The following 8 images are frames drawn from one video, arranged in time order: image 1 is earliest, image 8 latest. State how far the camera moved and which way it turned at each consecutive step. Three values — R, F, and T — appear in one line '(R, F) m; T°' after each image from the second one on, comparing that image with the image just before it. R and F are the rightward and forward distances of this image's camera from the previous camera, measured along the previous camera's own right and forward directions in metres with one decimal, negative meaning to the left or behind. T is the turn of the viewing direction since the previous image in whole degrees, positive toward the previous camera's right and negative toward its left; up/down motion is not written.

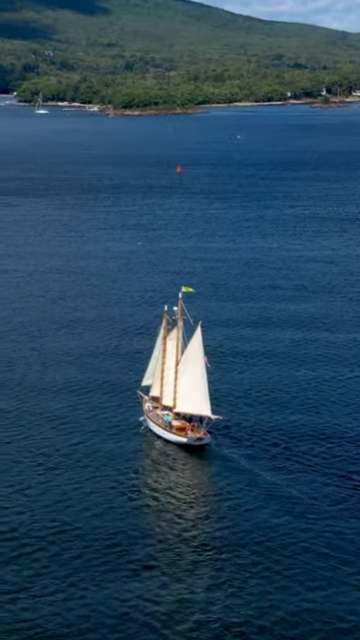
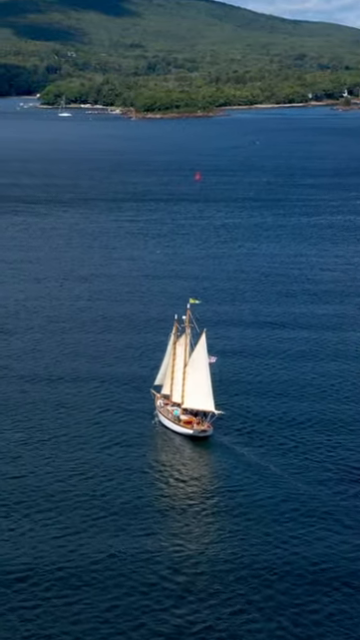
(0.0, -0.8) m; -1°
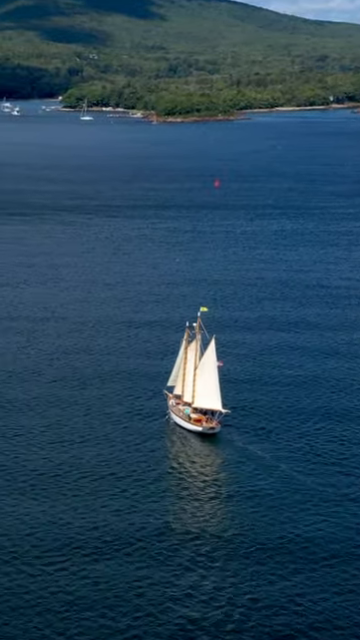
(0.0, -0.6) m; -1°
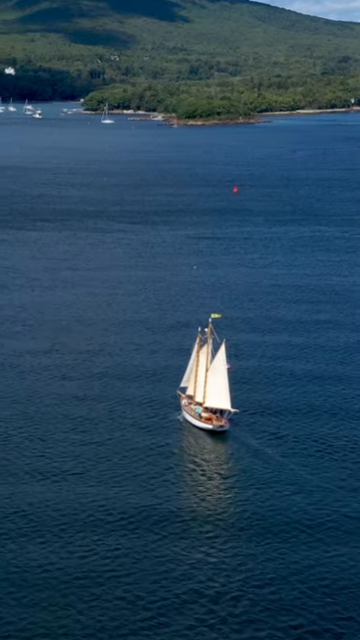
(+0.1, -0.3) m; -1°
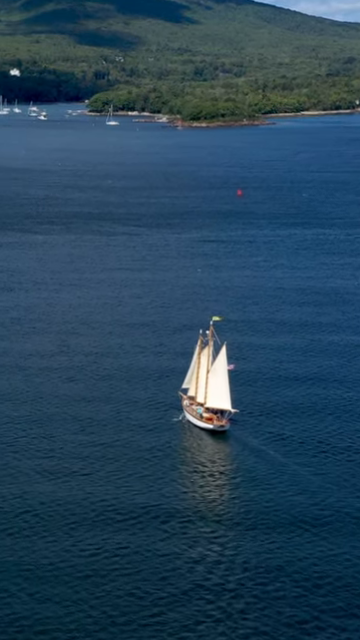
(0.0, -0.2) m; 0°
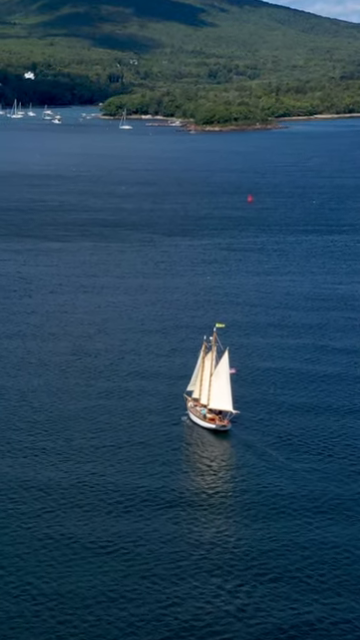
(+0.1, -0.6) m; -1°
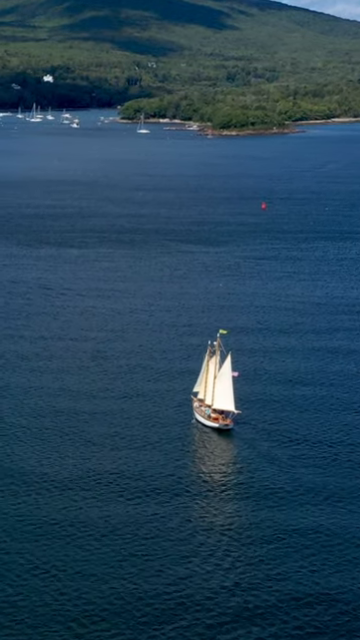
(+0.1, -0.7) m; -1°
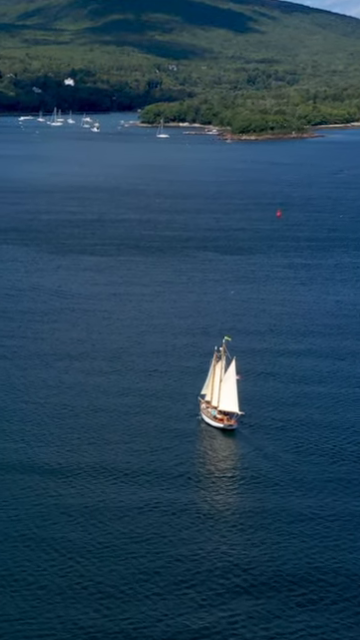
(+0.1, -0.6) m; -1°
